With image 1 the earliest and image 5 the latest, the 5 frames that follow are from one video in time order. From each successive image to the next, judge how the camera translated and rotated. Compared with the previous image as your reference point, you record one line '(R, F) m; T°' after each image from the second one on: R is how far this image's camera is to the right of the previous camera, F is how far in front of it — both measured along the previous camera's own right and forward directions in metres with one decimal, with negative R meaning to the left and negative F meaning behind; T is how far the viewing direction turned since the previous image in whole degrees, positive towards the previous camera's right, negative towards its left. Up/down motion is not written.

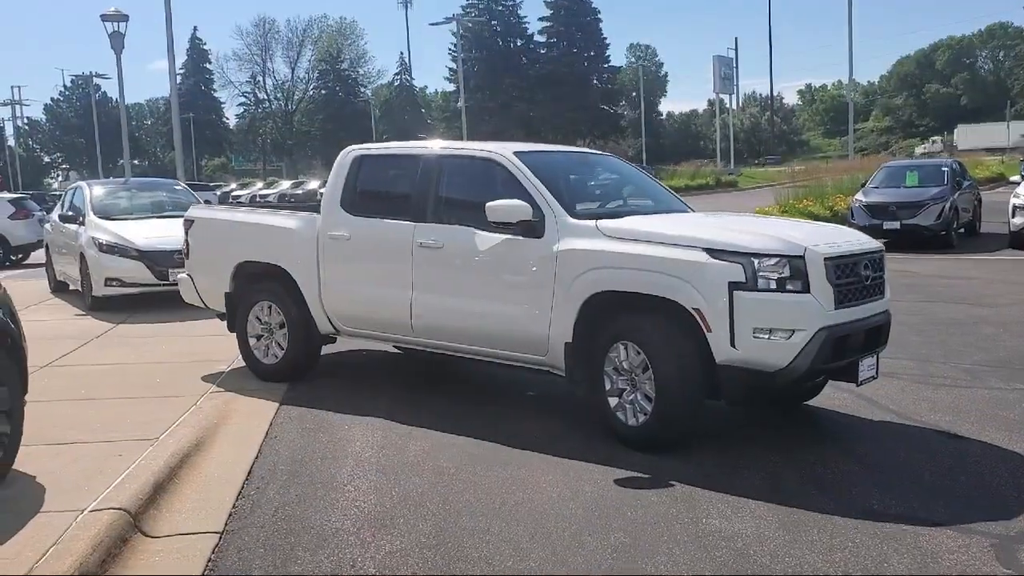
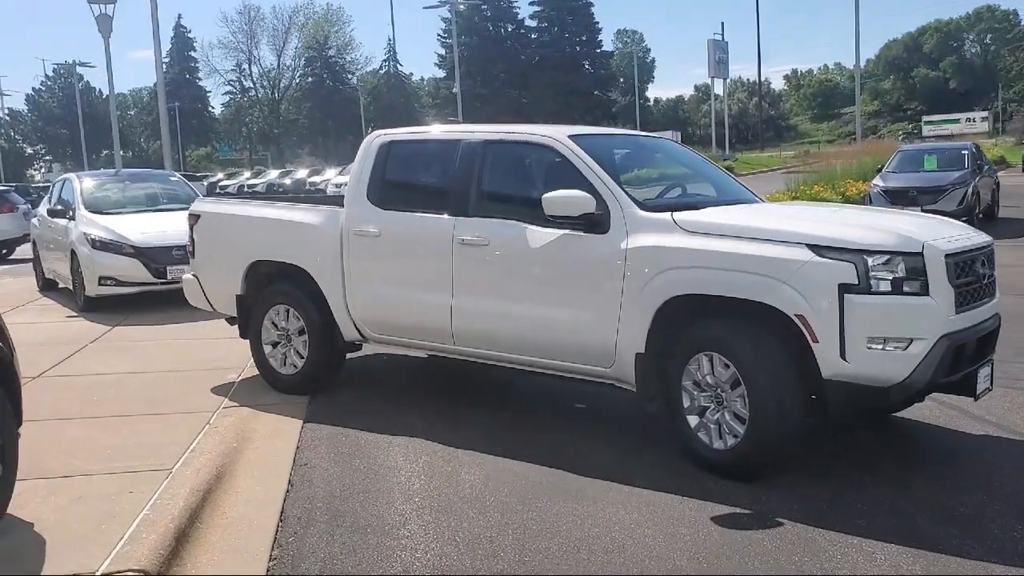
(-0.4, +0.8) m; +1°
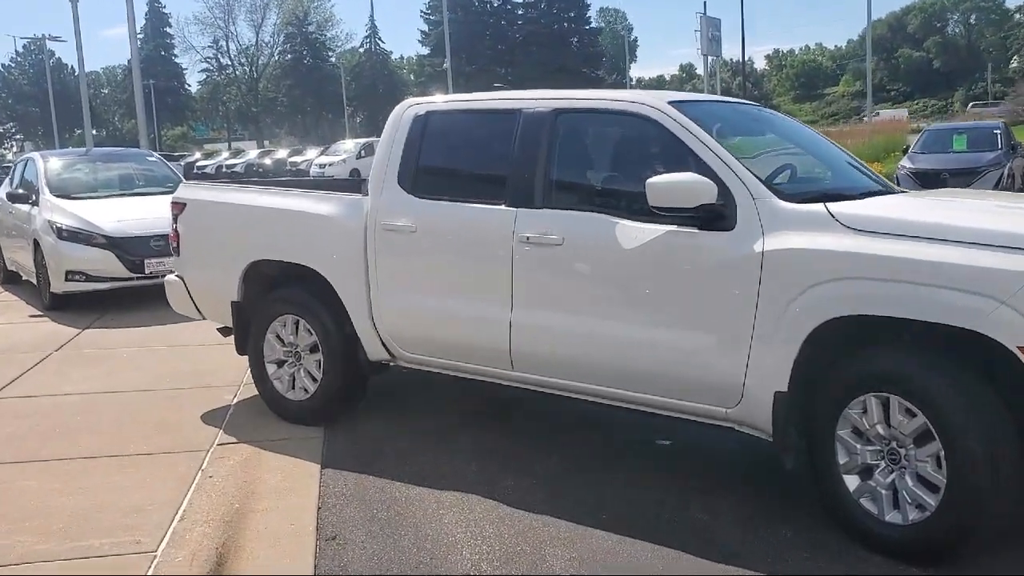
(-0.5, +1.4) m; +1°
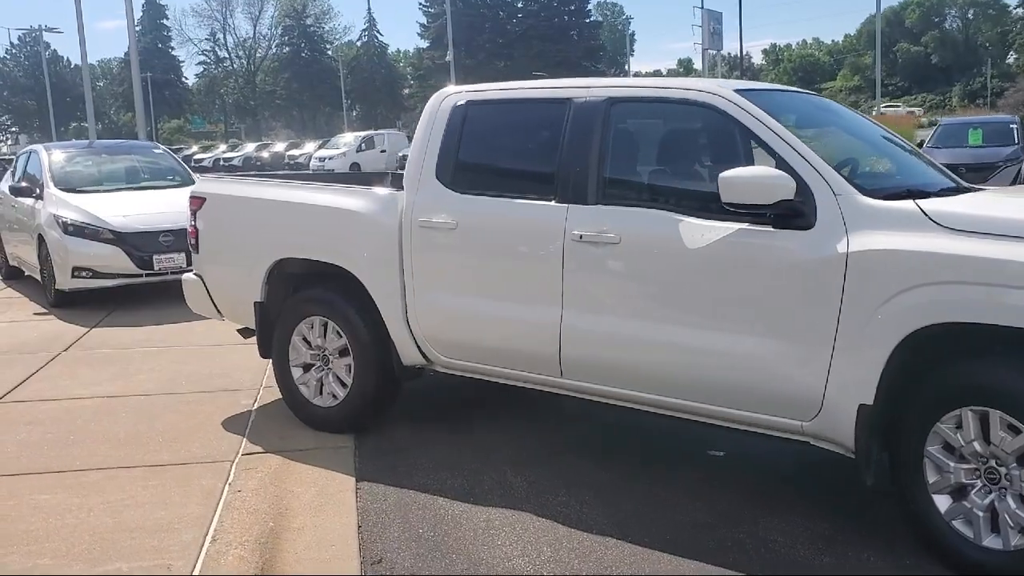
(-0.2, +0.3) m; 0°
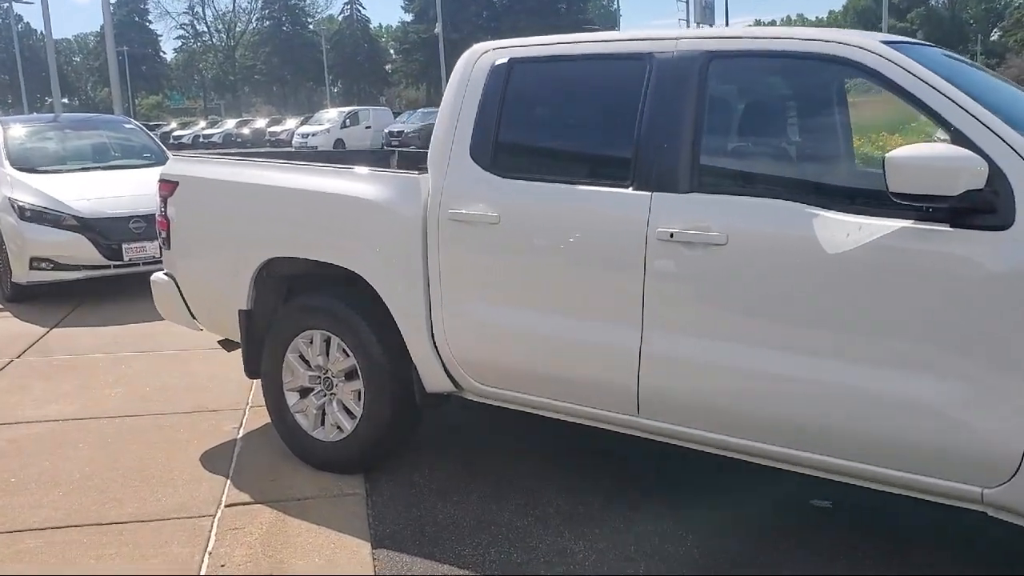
(-0.3, +1.1) m; +1°
